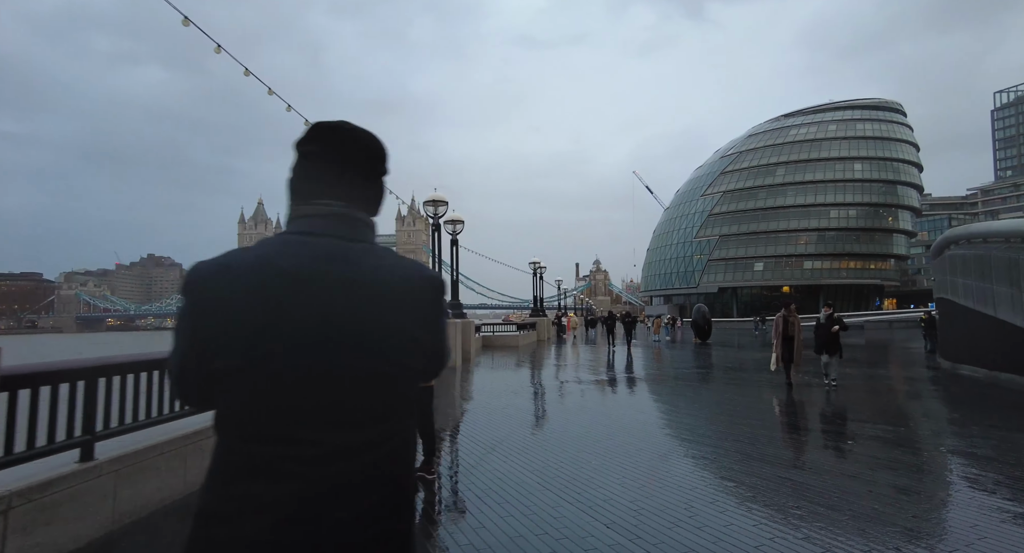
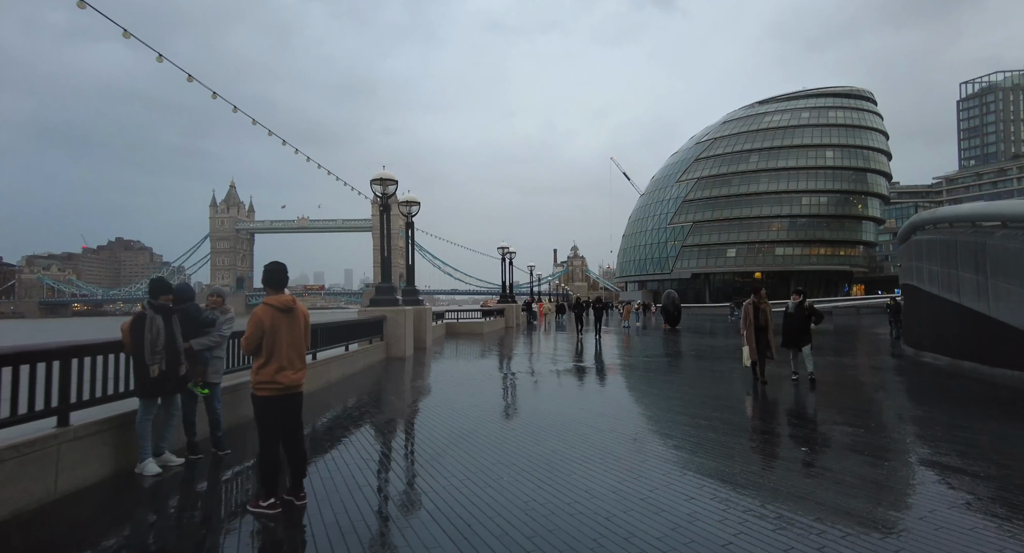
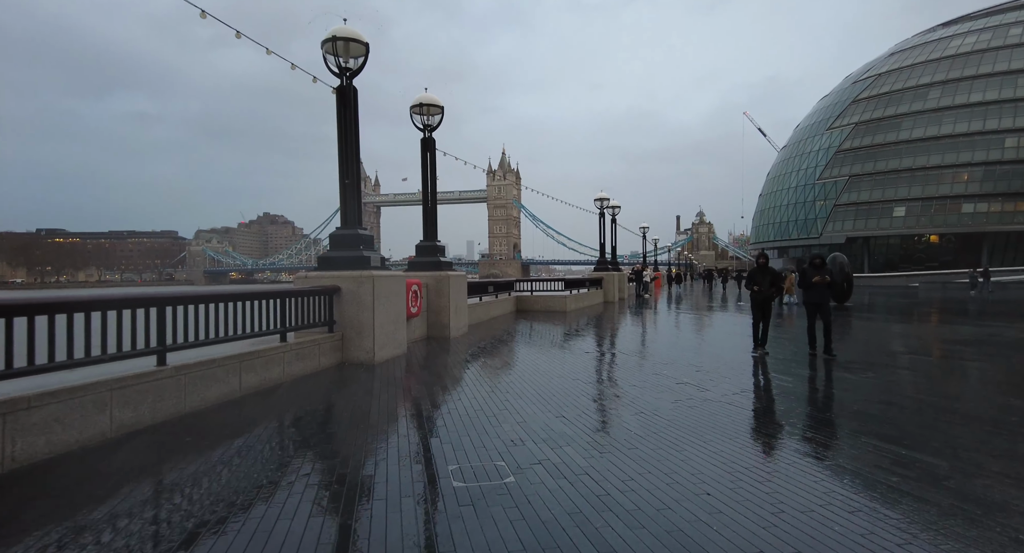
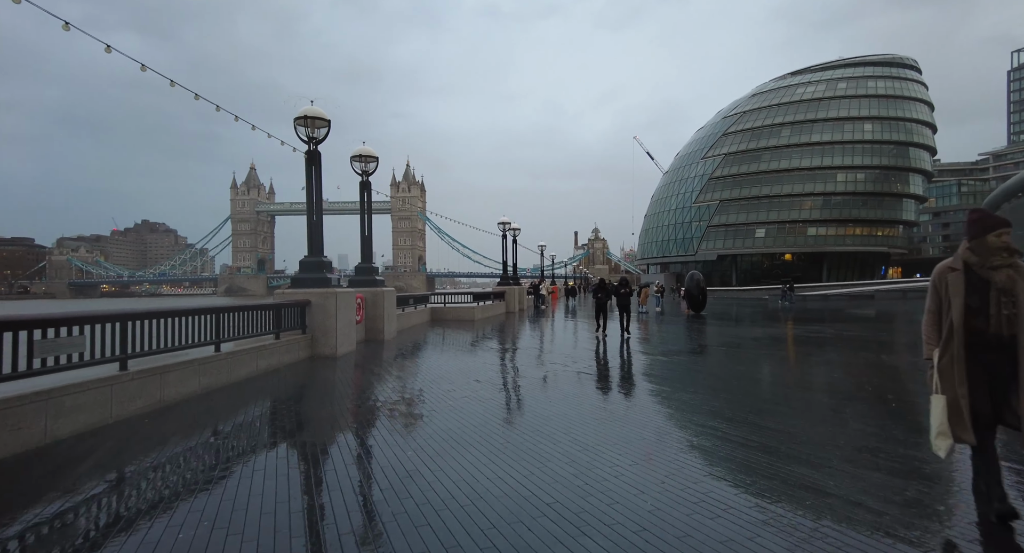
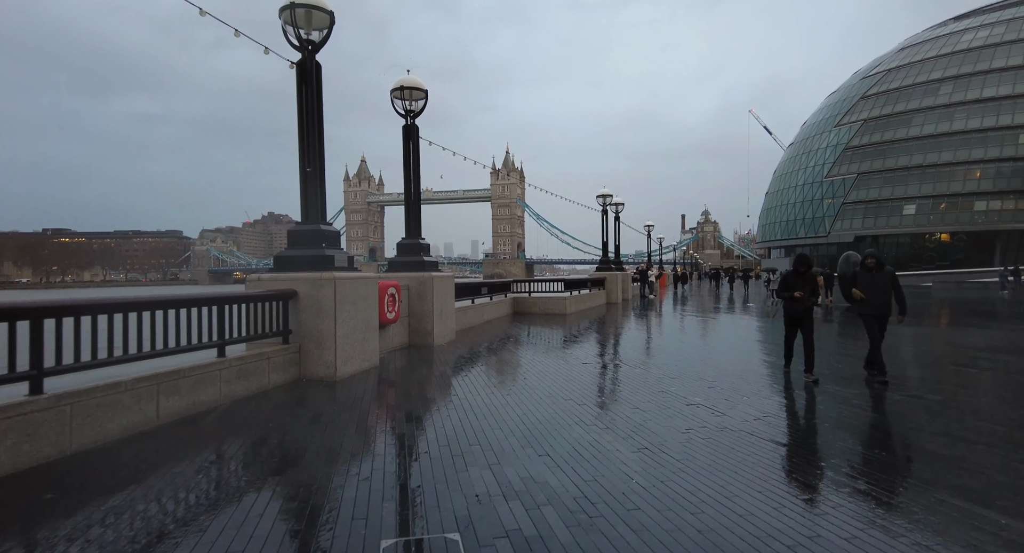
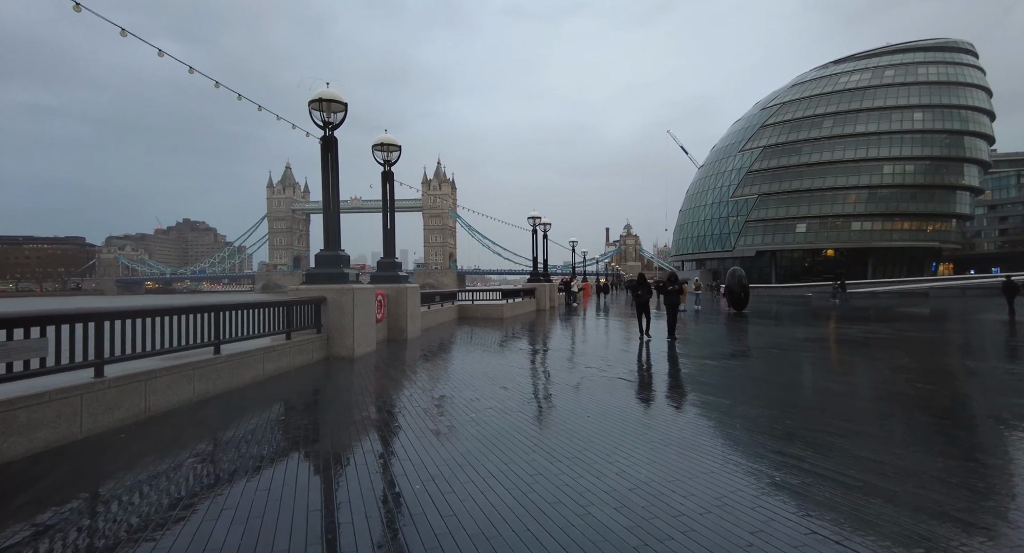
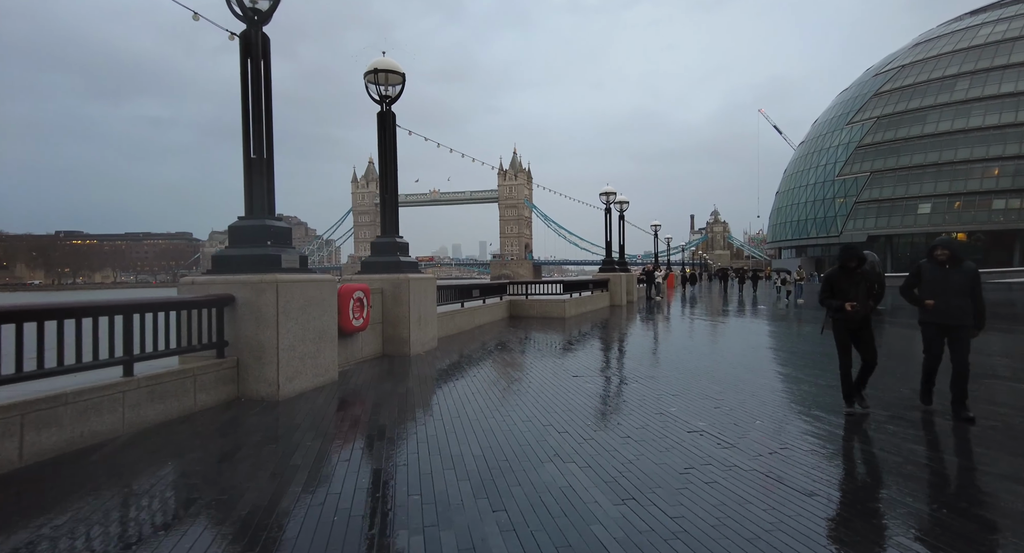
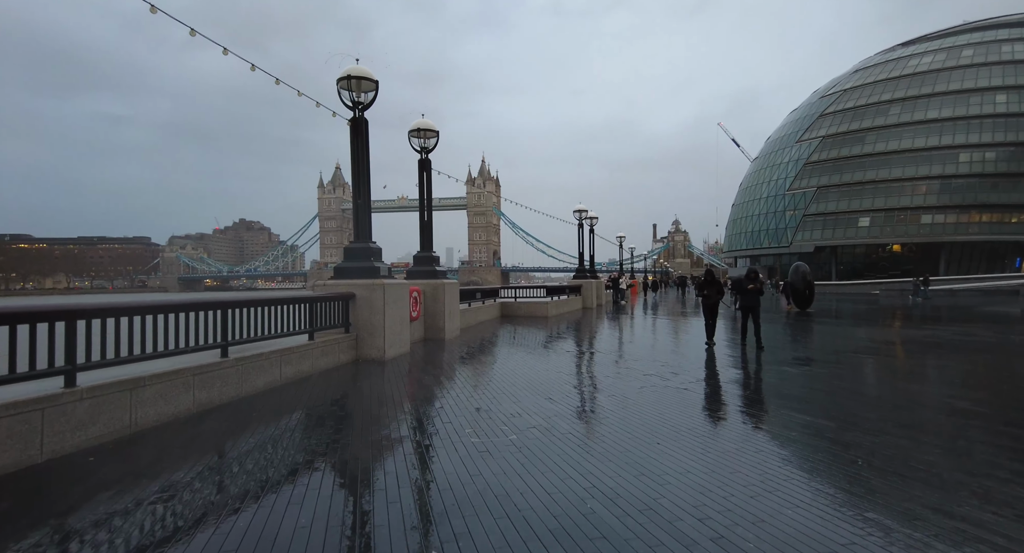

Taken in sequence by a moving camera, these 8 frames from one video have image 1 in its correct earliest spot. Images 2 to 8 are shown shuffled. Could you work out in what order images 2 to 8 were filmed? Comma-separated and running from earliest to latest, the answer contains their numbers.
2, 4, 6, 8, 3, 5, 7
